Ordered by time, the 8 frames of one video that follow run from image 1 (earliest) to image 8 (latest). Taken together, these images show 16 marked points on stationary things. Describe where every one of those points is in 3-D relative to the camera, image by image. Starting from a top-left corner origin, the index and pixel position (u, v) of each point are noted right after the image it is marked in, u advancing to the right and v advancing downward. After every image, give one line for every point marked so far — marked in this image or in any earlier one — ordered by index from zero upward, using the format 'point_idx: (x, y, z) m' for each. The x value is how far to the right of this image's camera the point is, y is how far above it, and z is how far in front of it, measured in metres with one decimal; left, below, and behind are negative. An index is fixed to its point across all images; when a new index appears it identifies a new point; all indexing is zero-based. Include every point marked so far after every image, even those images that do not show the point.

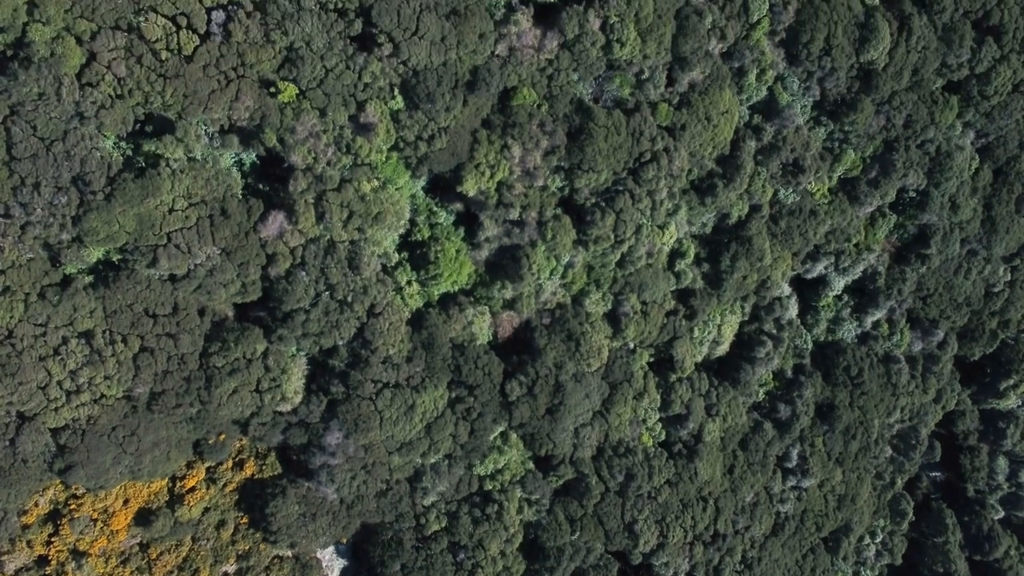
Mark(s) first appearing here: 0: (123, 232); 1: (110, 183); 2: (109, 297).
0: (-10.1, +1.4, +19.7) m
1: (-10.2, +2.7, +19.3) m
2: (-10.6, -0.2, +19.9) m
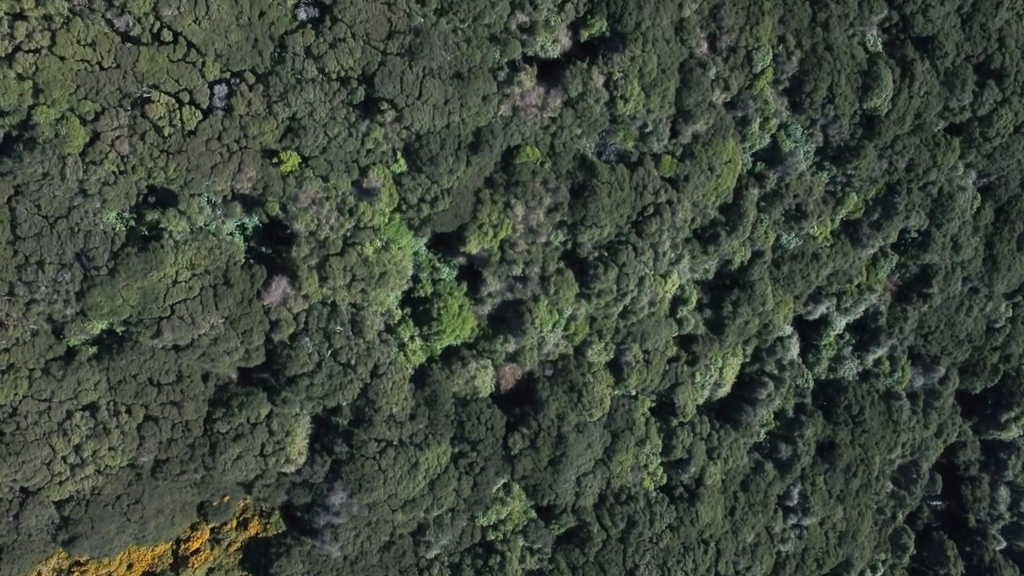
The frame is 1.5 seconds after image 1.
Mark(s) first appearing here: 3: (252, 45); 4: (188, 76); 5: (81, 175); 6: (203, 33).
0: (-10.0, -0.5, +19.7) m
1: (-10.1, +0.8, +19.3) m
2: (-10.5, -2.1, +19.9) m
3: (-6.6, +6.2, +19.3) m
4: (-8.0, +5.2, +18.7) m
5: (-10.5, +2.7, +18.5) m
6: (-7.6, +6.2, +18.7) m
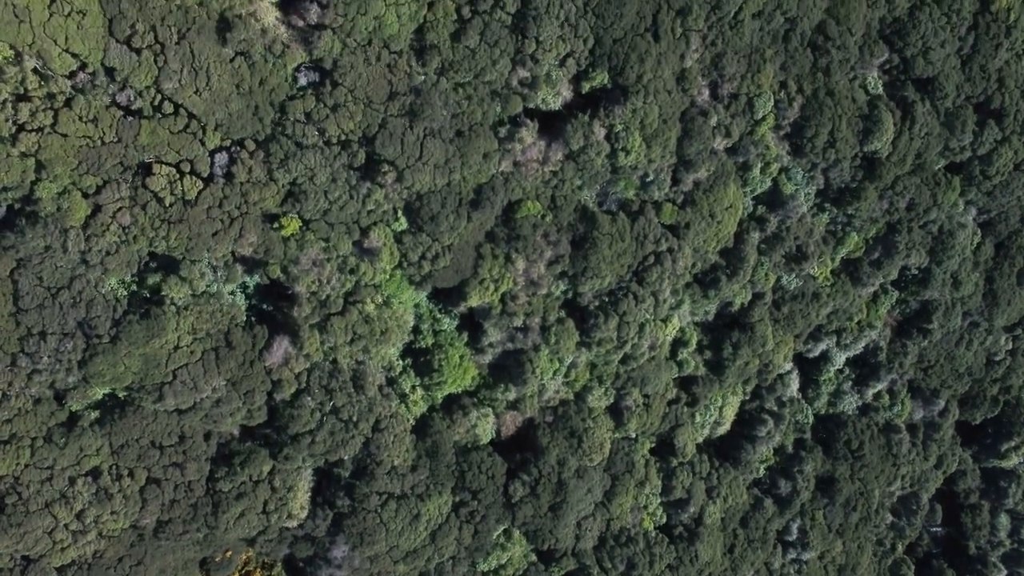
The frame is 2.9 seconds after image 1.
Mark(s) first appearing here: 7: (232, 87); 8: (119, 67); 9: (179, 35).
0: (-10.0, -2.2, +19.7) m
1: (-10.1, -0.9, +19.4) m
2: (-10.5, -3.8, +20.0) m
3: (-6.6, +4.4, +19.3) m
4: (-8.0, +3.5, +18.7) m
5: (-10.5, +1.0, +18.5) m
6: (-7.6, +4.5, +18.6) m
7: (-7.0, +5.0, +18.9) m
8: (-9.1, +5.1, +17.6) m
9: (-7.9, +6.0, +18.1) m
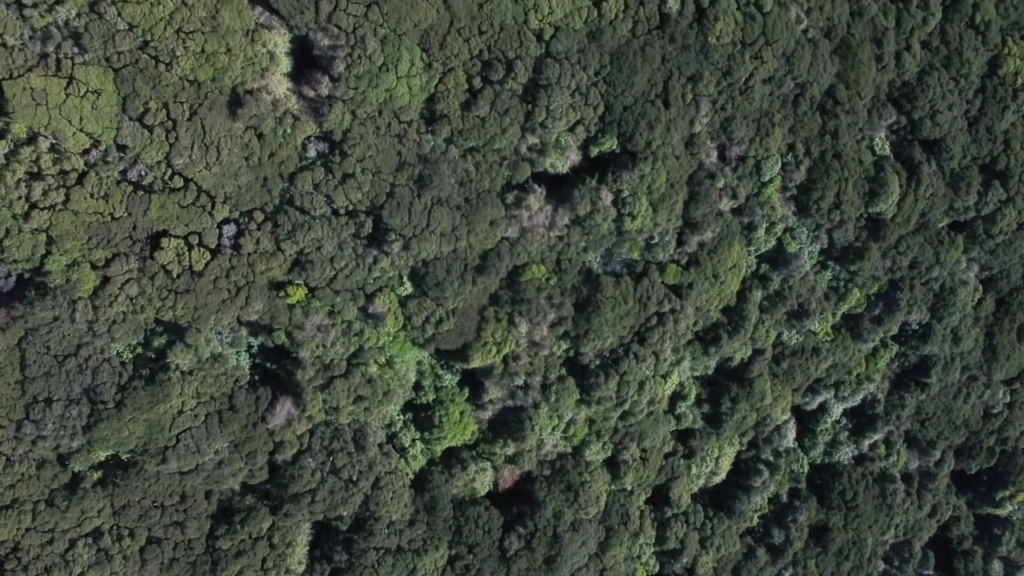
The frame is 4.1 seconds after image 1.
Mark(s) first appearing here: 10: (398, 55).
0: (-10.0, -3.9, +19.9) m
1: (-10.1, -2.6, +19.5) m
2: (-10.5, -5.5, +20.2) m
3: (-6.4, +2.6, +19.4) m
4: (-7.8, +1.7, +18.8) m
5: (-10.4, -0.7, +18.7) m
6: (-7.4, +2.7, +18.8) m
7: (-6.7, +3.2, +19.0) m
8: (-8.9, +3.3, +17.7) m
9: (-7.7, +4.2, +18.2) m
10: (-3.0, +6.1, +19.9) m
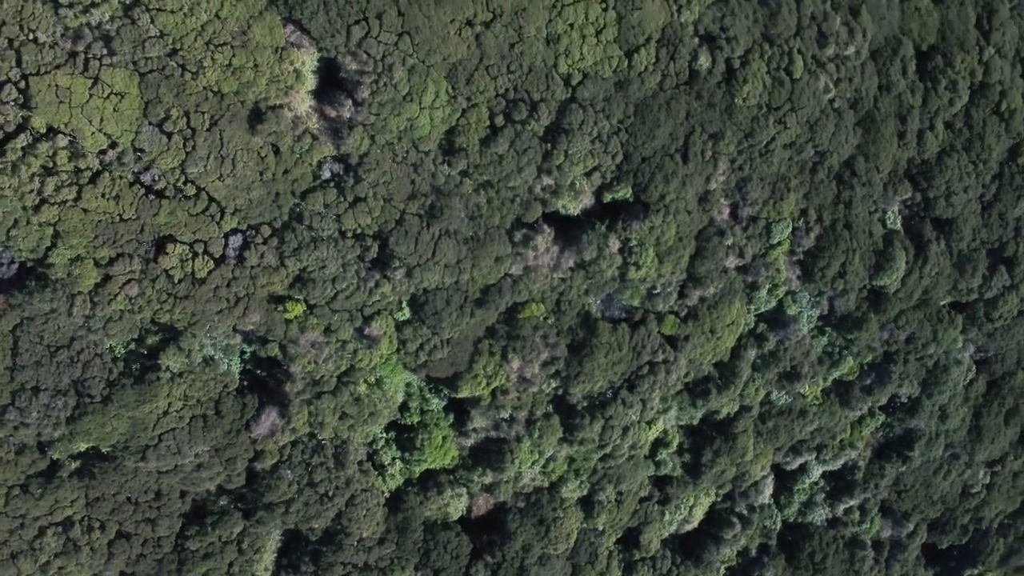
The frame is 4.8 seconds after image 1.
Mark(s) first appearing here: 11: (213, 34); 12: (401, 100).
0: (-10.5, -3.8, +20.0) m
1: (-10.4, -2.5, +19.6) m
2: (-11.2, -5.3, +20.3) m
3: (-6.1, +2.2, +19.4) m
4: (-7.6, +1.5, +18.9) m
5: (-10.5, -0.6, +18.7) m
6: (-7.1, +2.4, +18.8) m
7: (-6.4, +2.8, +19.0) m
8: (-8.5, +3.2, +17.7) m
9: (-7.2, +4.0, +18.2) m
10: (-2.3, +5.3, +19.9) m
11: (-7.0, +5.9, +17.7) m
12: (-2.9, +4.9, +19.8) m
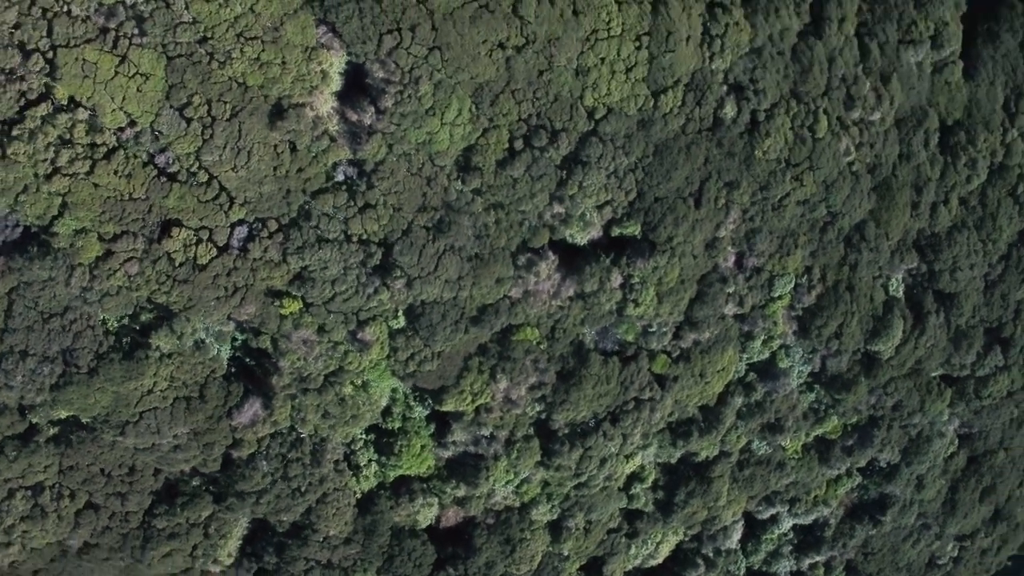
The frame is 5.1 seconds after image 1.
0: (-10.9, -3.1, +20.0) m
1: (-10.7, -1.8, +19.6) m
2: (-11.9, -4.5, +20.4) m
3: (-5.9, +2.3, +19.4) m
4: (-7.4, +1.8, +18.9) m
5: (-10.5, +0.1, +18.7) m
6: (-6.8, +2.7, +18.8) m
7: (-6.0, +2.9, +19.0) m
8: (-8.1, +3.6, +17.7) m
9: (-6.7, +4.2, +18.2) m
10: (-1.7, +4.9, +19.9) m
11: (-6.2, +6.1, +17.7) m
12: (-2.3, +4.5, +19.8) m
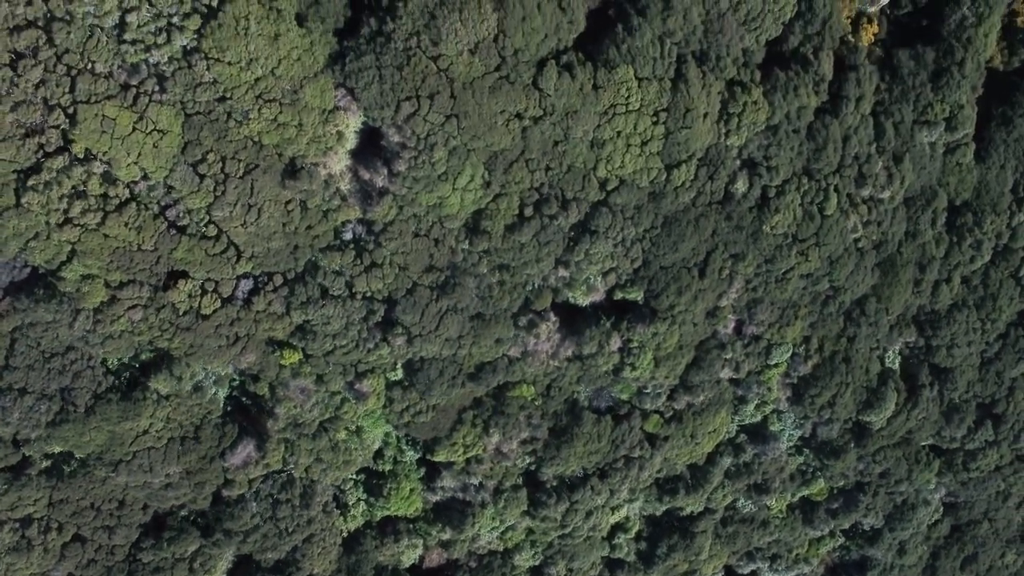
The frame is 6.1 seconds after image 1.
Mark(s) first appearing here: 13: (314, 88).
0: (-11.2, -4.1, +20.2) m
1: (-10.9, -2.9, +19.8) m
2: (-12.2, -5.4, +20.5) m
3: (-5.7, +0.9, +19.5) m
4: (-7.3, +0.5, +19.0) m
5: (-10.5, -1.0, +18.8) m
6: (-6.6, +1.3, +18.9) m
7: (-5.8, +1.5, +19.1) m
8: (-7.8, +2.4, +17.8) m
9: (-6.4, +2.8, +18.3) m
10: (-1.4, +3.1, +20.0) m
11: (-5.7, +4.6, +17.7) m
12: (-2.0, +2.9, +19.8) m
13: (-4.7, +4.7, +18.0) m
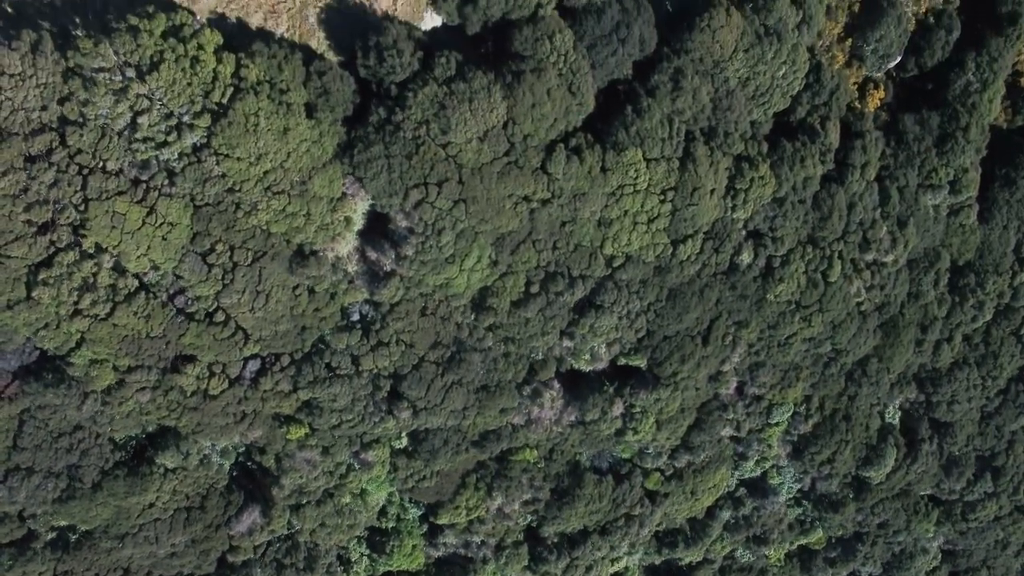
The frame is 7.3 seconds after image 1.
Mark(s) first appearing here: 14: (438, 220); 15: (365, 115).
0: (-11.1, -6.1, +20.3) m
1: (-10.7, -4.9, +19.9) m
2: (-12.1, -7.4, +20.7) m
3: (-5.5, -1.2, +19.6) m
4: (-7.2, -1.6, +19.1) m
5: (-10.4, -3.0, +18.9) m
6: (-6.4, -0.8, +19.0) m
7: (-5.7, -0.6, +19.2) m
8: (-7.6, +0.3, +17.9) m
9: (-6.2, +0.7, +18.3) m
10: (-1.2, +1.0, +20.0) m
11: (-5.5, +2.5, +17.7) m
12: (-1.8, +0.7, +19.9) m
13: (-4.5, +2.6, +18.1) m
14: (-1.9, +1.8, +19.3) m
15: (-3.5, +4.2, +18.4) m
